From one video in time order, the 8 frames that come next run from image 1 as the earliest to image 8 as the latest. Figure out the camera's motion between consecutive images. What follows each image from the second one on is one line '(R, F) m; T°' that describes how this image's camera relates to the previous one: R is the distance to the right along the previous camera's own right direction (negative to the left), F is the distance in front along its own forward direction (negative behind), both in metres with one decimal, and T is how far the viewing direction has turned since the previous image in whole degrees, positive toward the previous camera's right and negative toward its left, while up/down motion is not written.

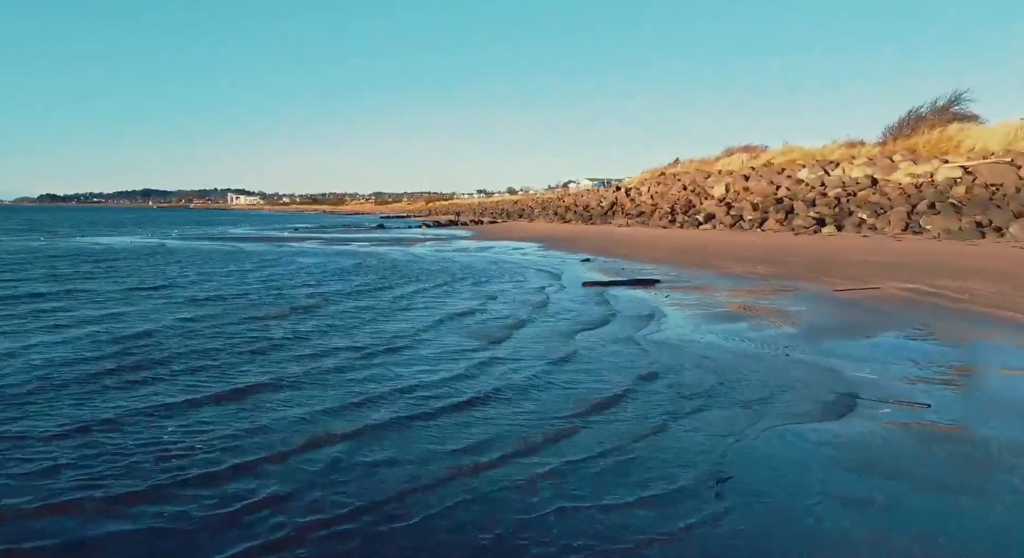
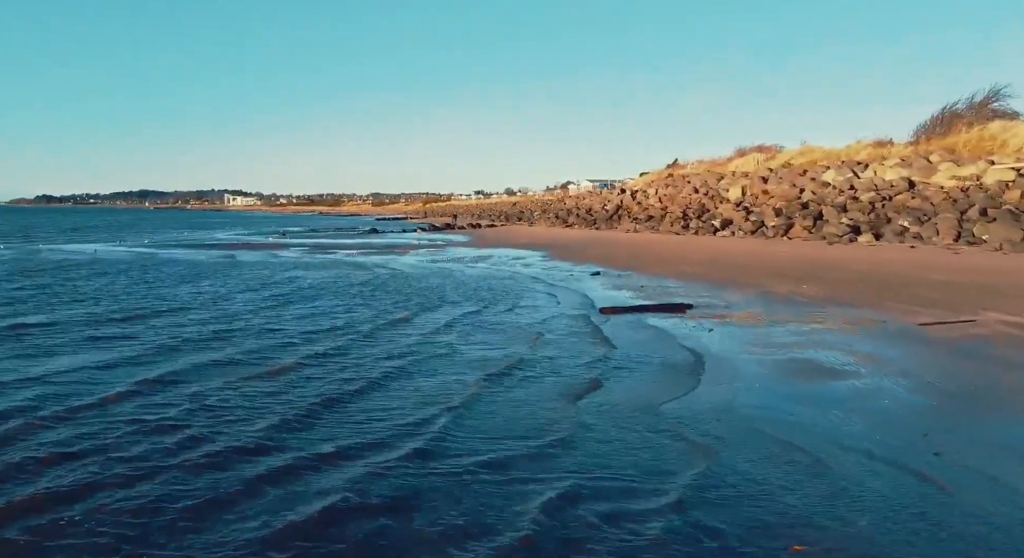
(-0.1, +2.3) m; 0°
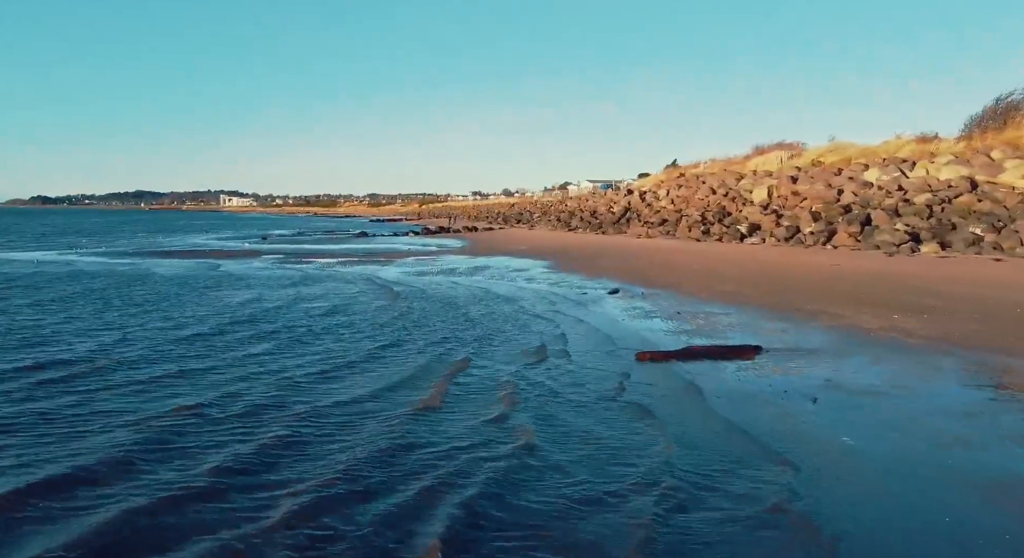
(-0.1, +3.2) m; 0°
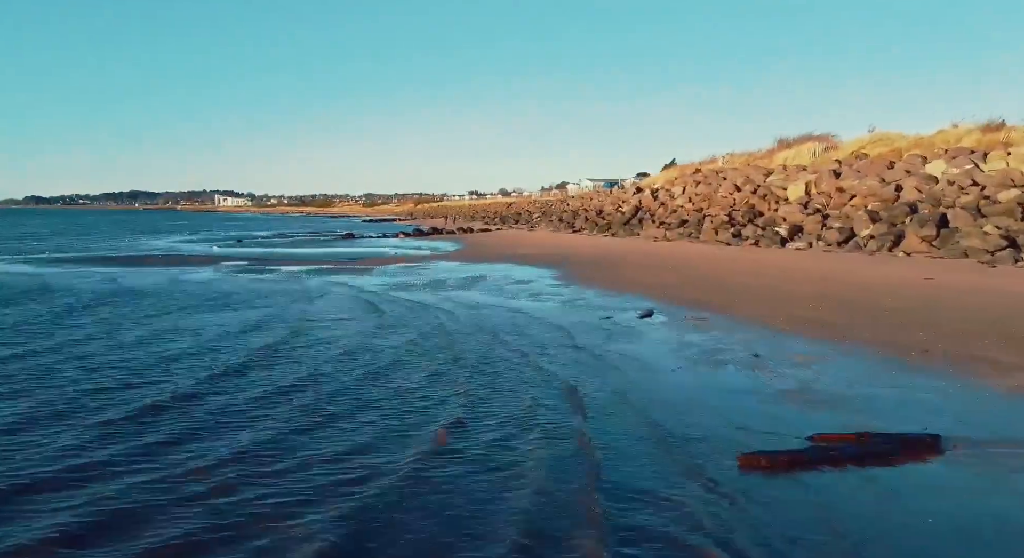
(-0.1, +3.6) m; 0°
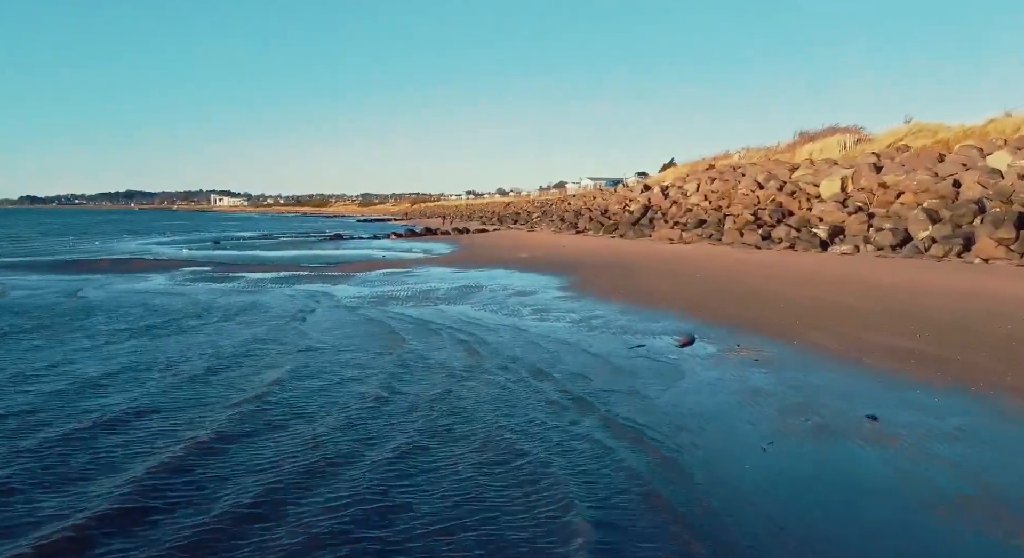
(0.0, +2.6) m; 0°
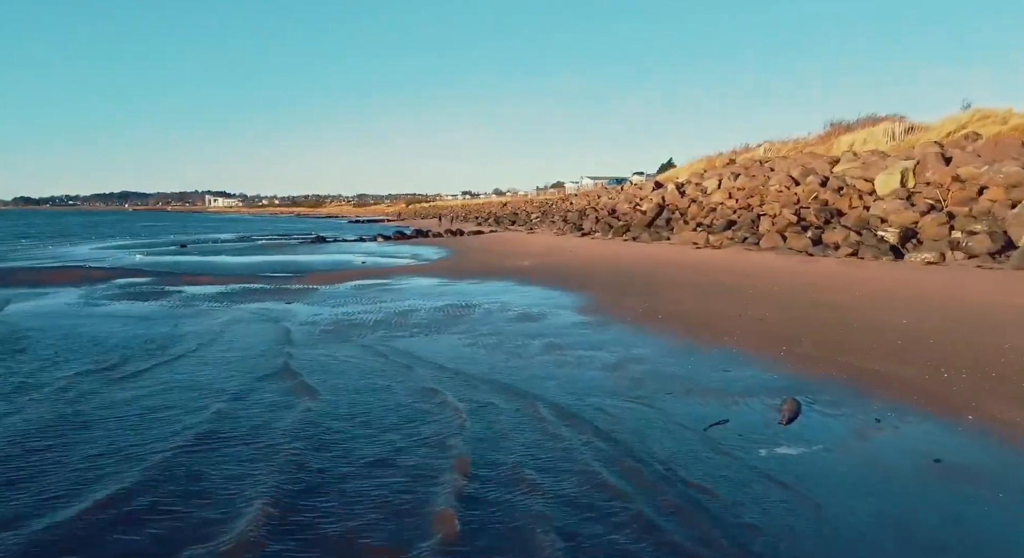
(-0.1, +3.3) m; 0°
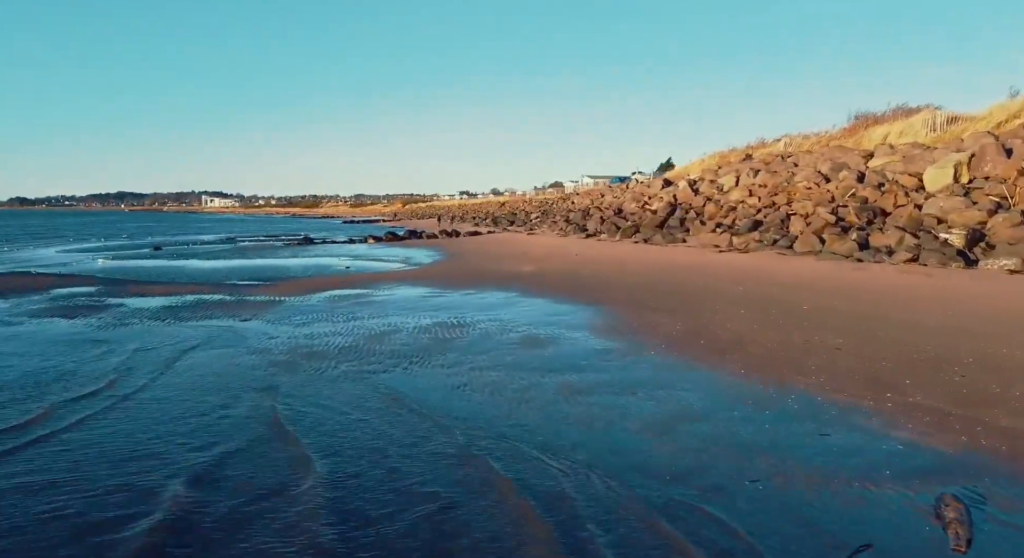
(0.0, +2.2) m; 0°
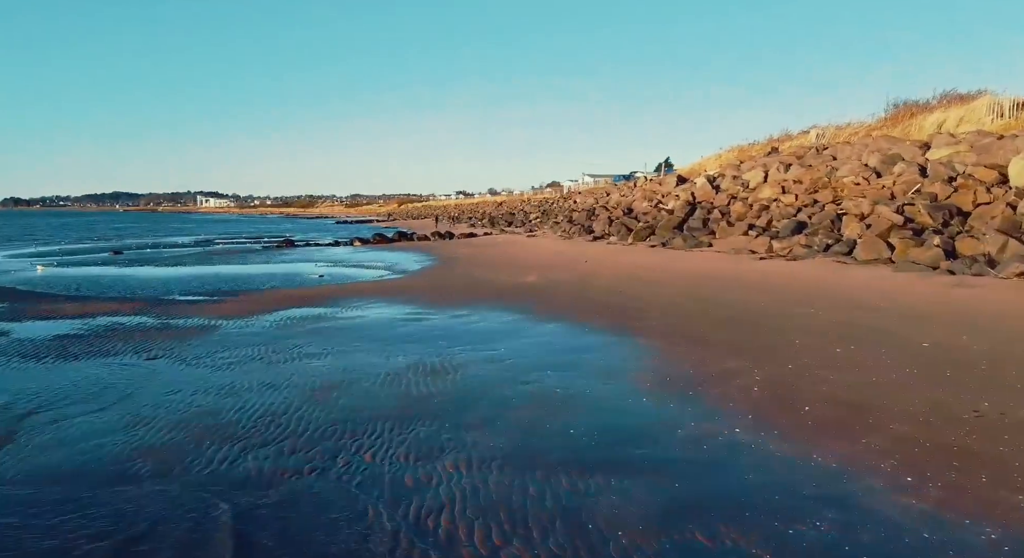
(-0.1, +2.8) m; 0°
